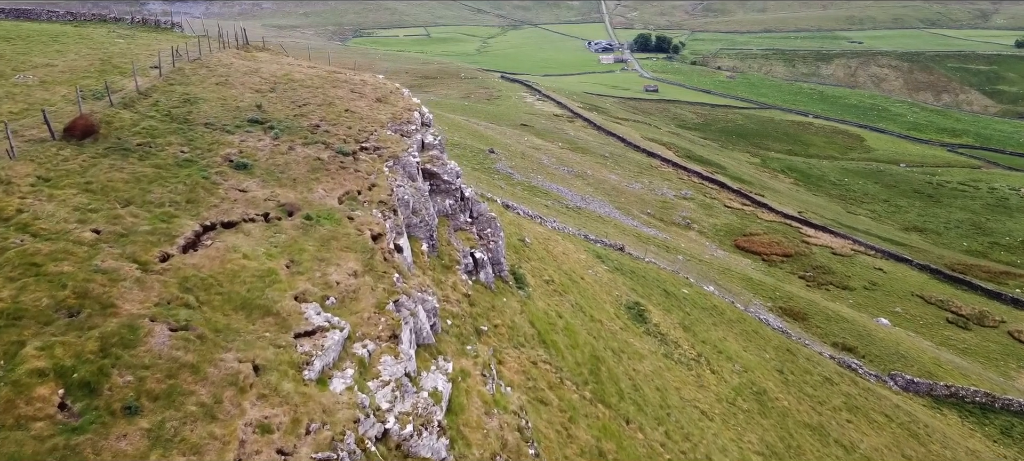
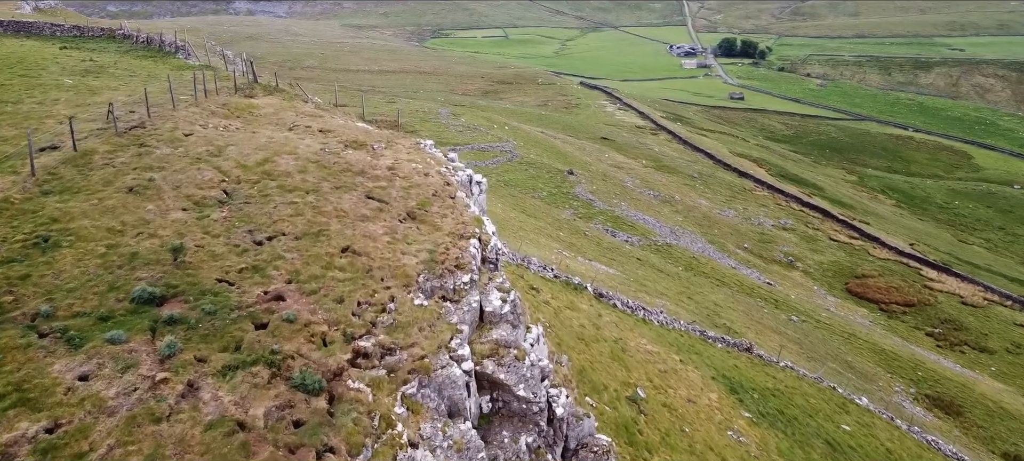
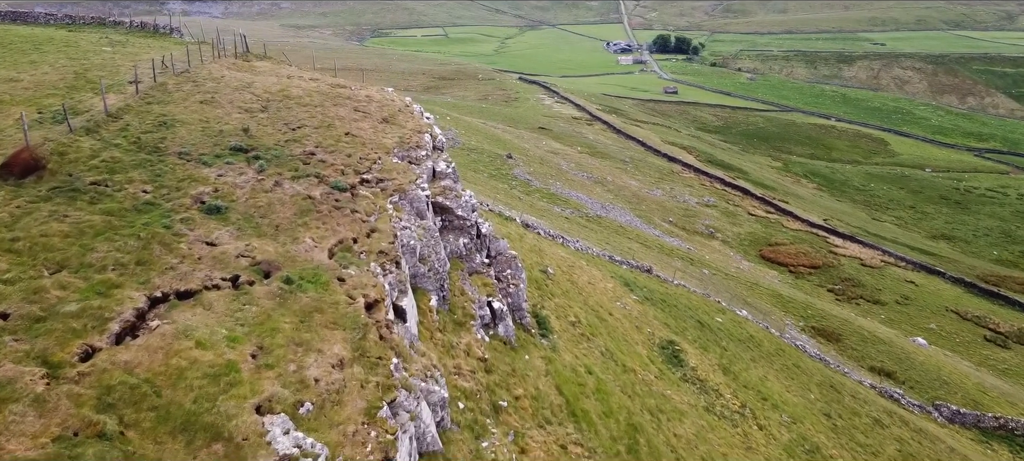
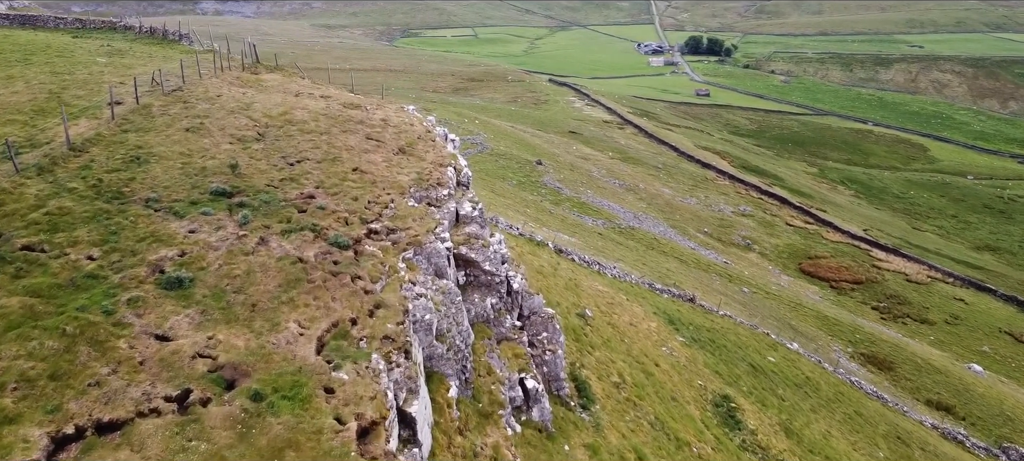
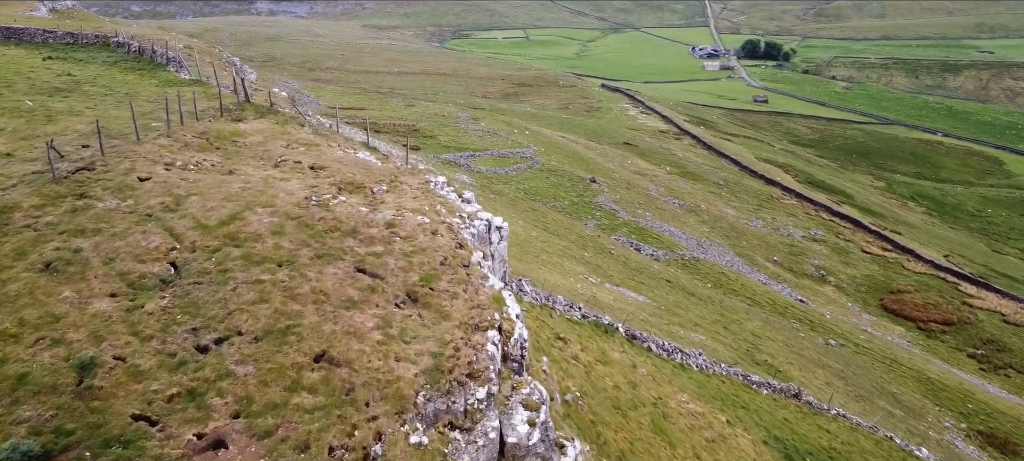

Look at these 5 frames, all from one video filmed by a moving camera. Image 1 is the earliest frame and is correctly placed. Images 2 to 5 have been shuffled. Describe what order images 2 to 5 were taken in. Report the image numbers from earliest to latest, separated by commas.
3, 4, 2, 5
